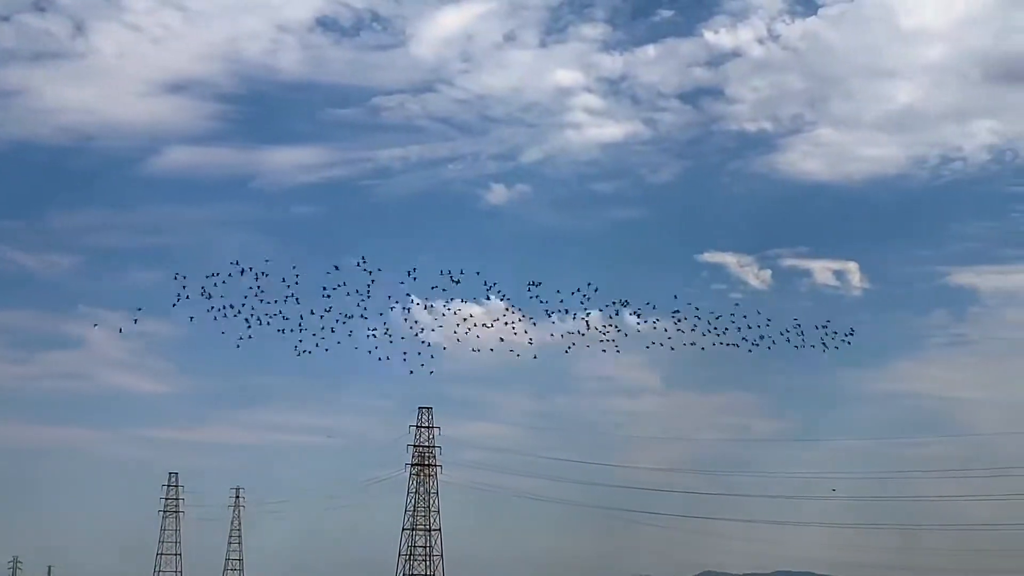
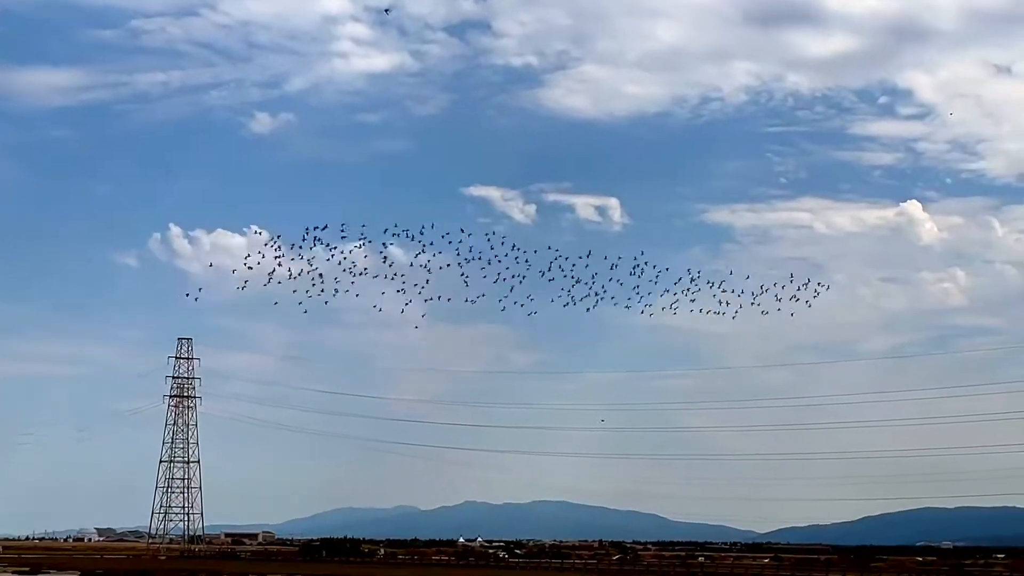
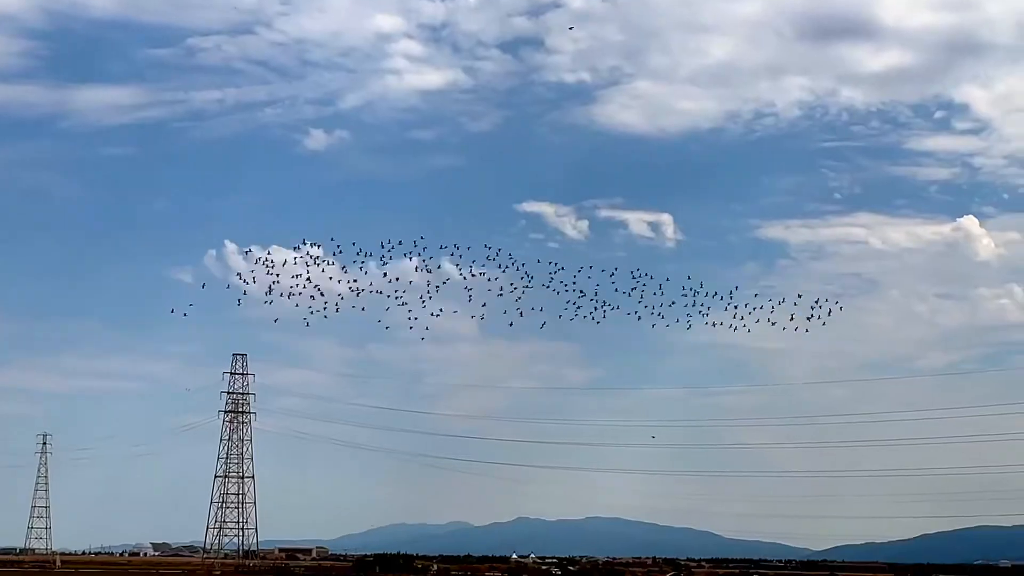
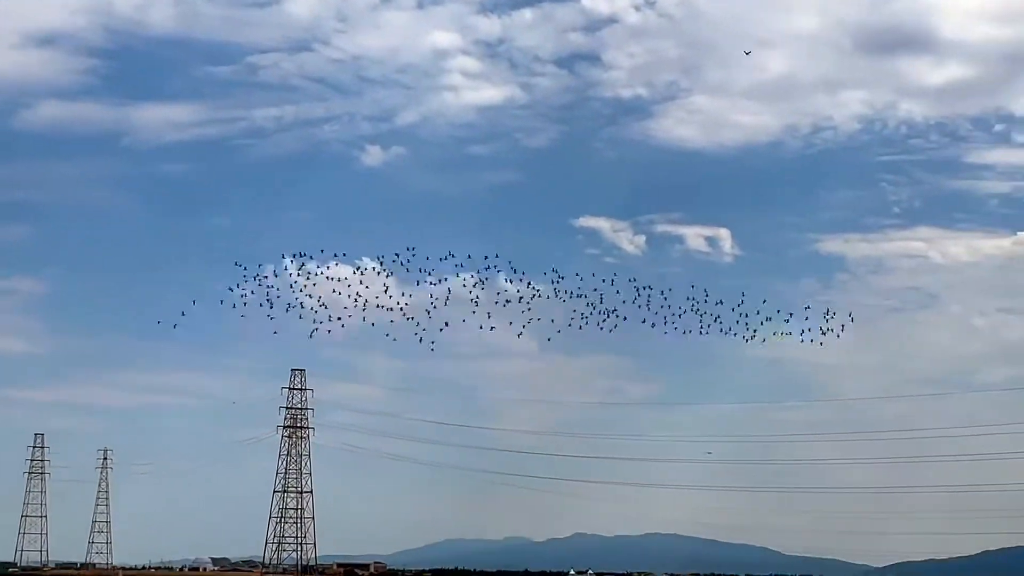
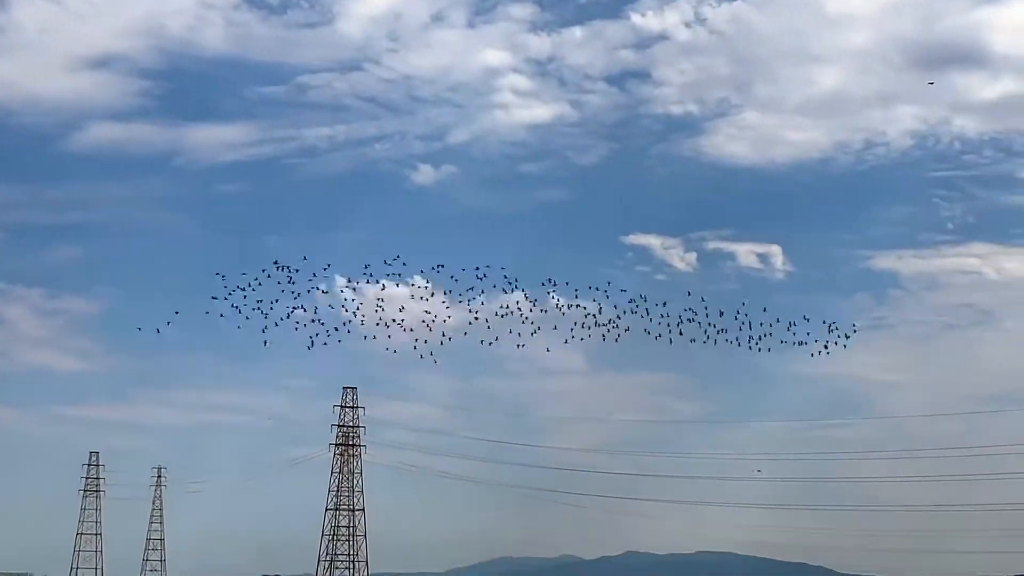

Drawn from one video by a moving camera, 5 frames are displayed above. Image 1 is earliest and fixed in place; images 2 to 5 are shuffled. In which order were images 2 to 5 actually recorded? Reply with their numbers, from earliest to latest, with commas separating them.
5, 4, 3, 2
